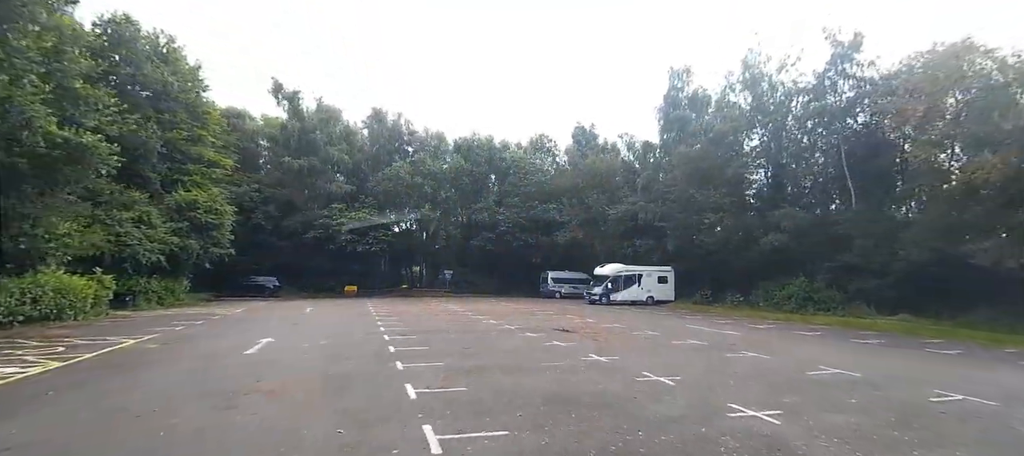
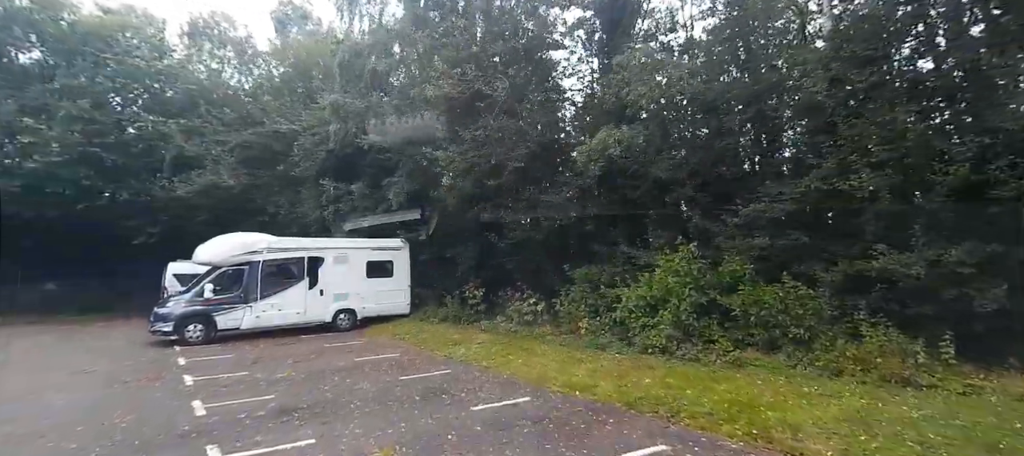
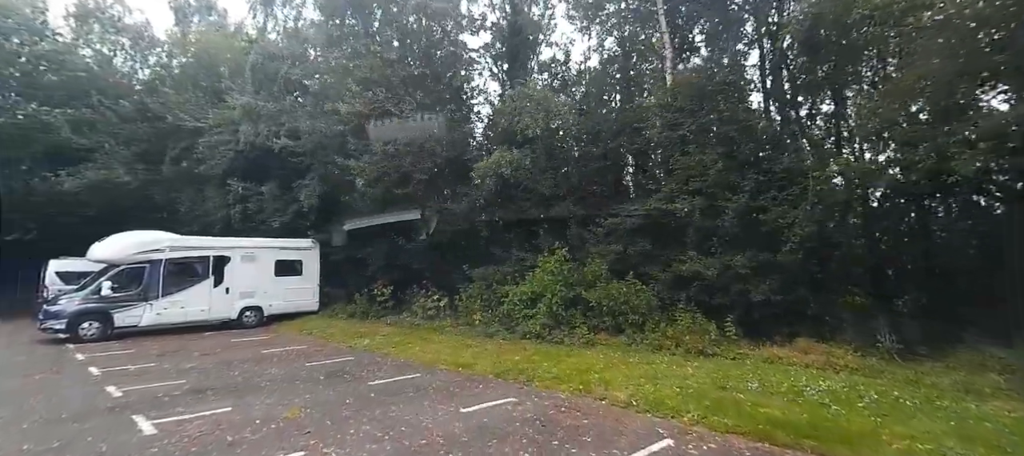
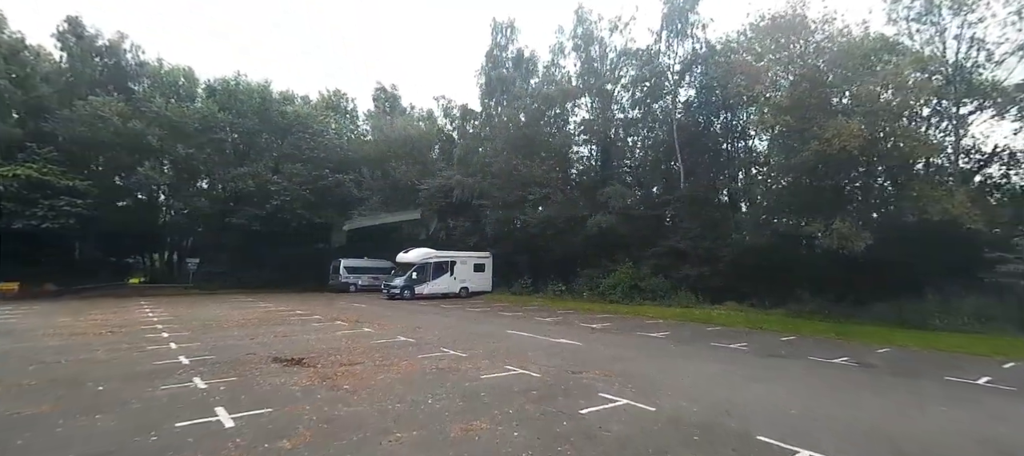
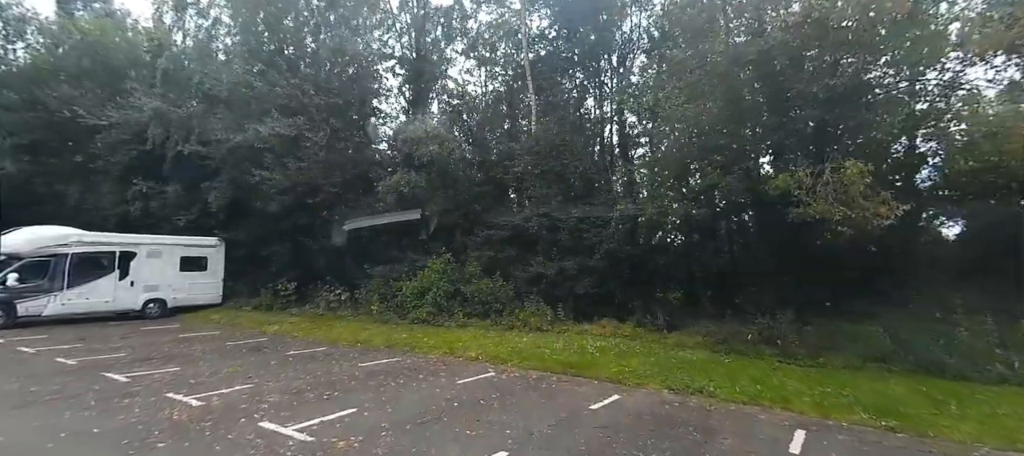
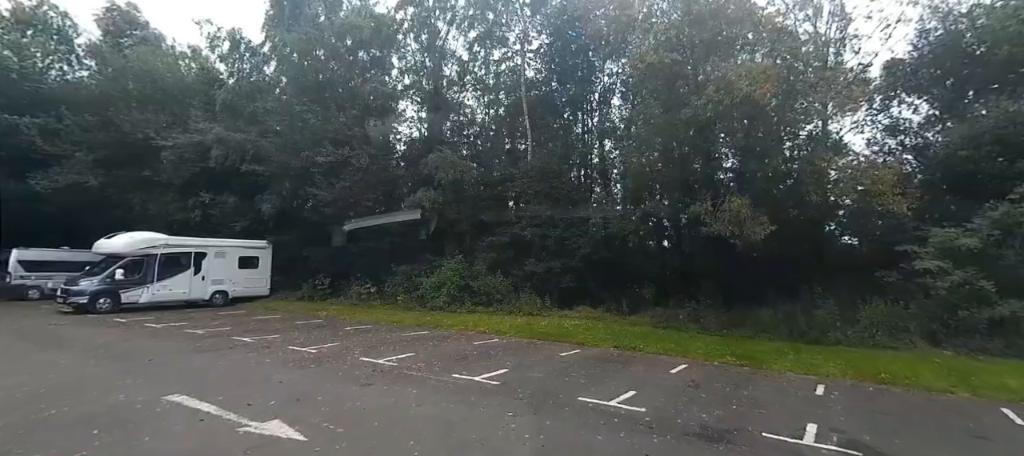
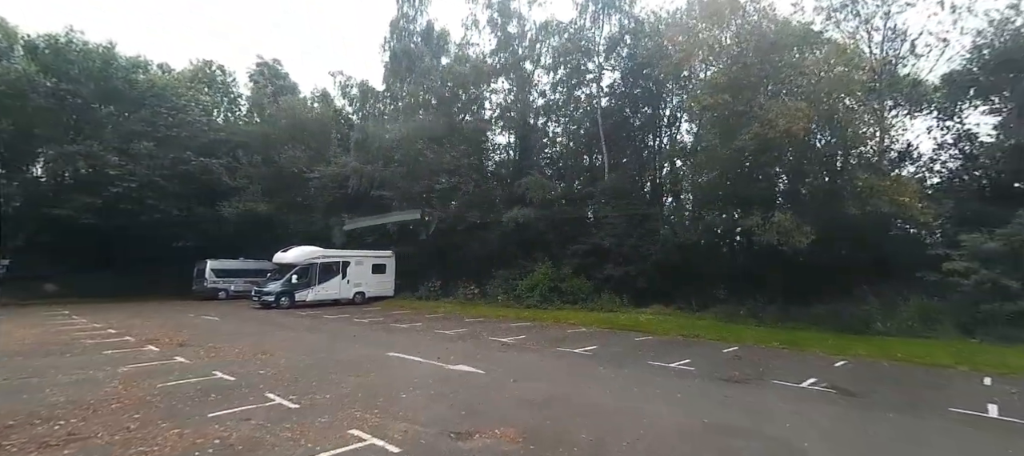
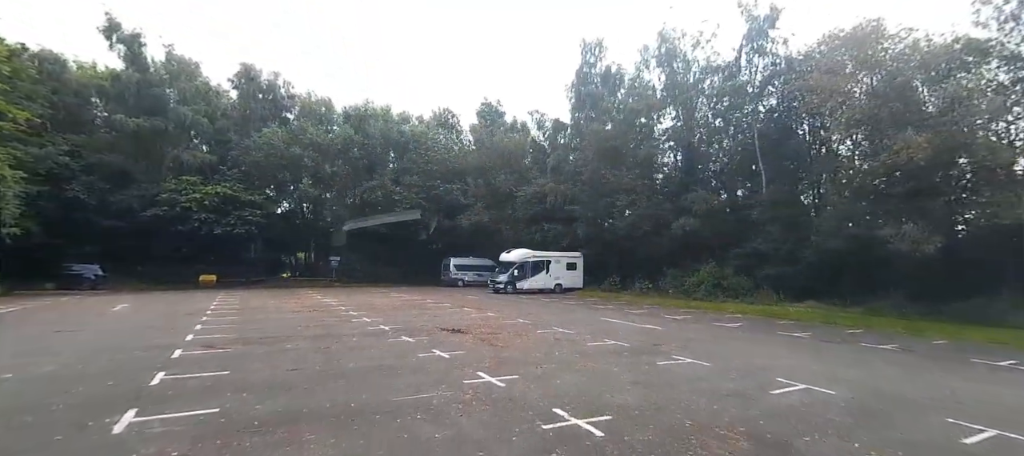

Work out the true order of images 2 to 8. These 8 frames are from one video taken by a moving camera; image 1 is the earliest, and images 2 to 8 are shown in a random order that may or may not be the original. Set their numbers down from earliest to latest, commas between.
8, 4, 7, 6, 5, 3, 2
